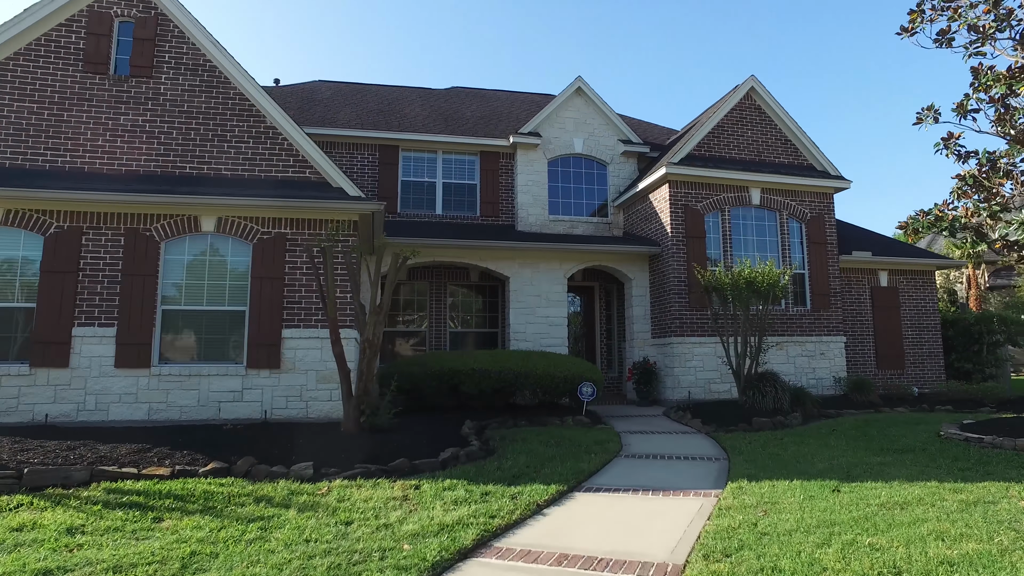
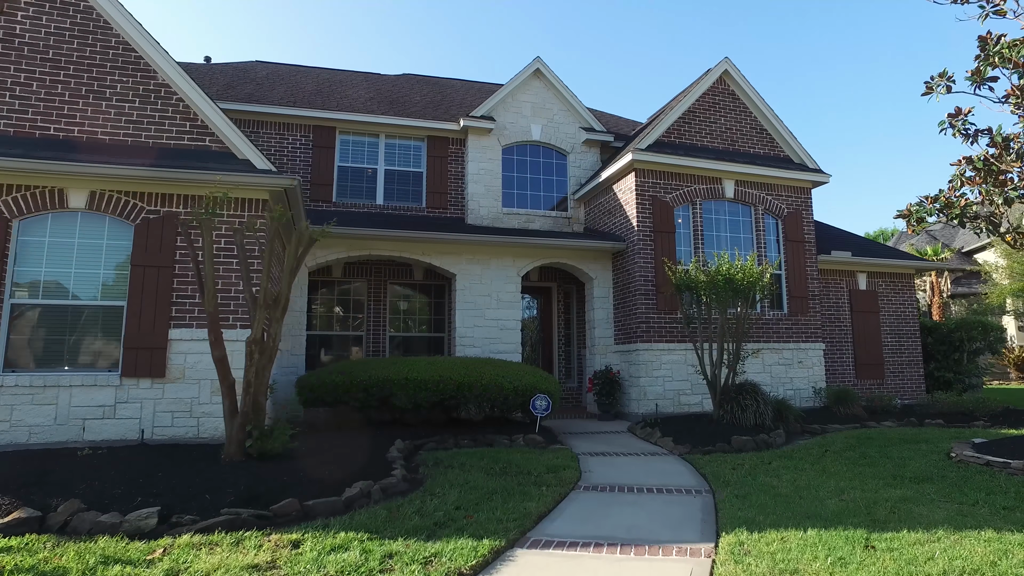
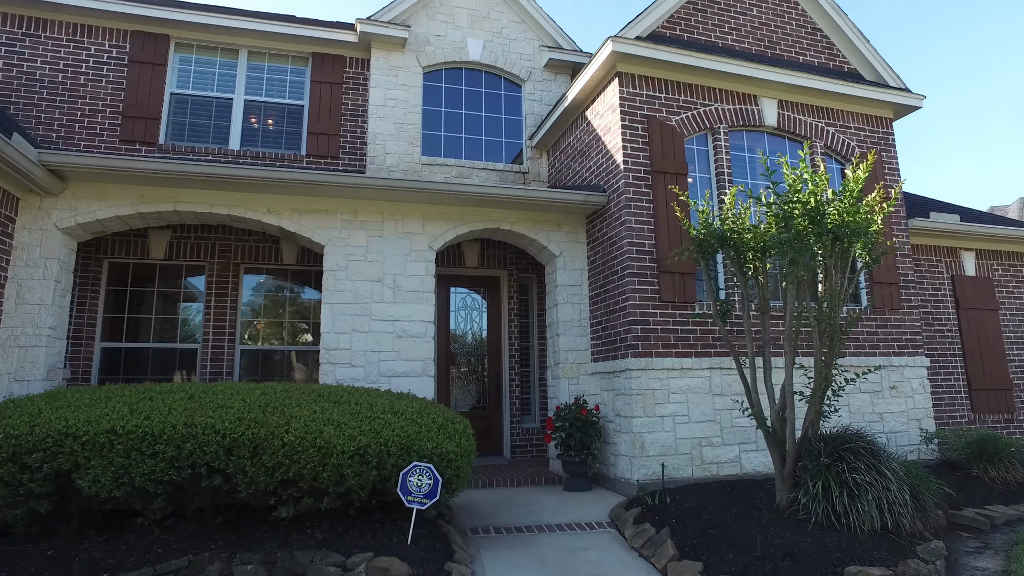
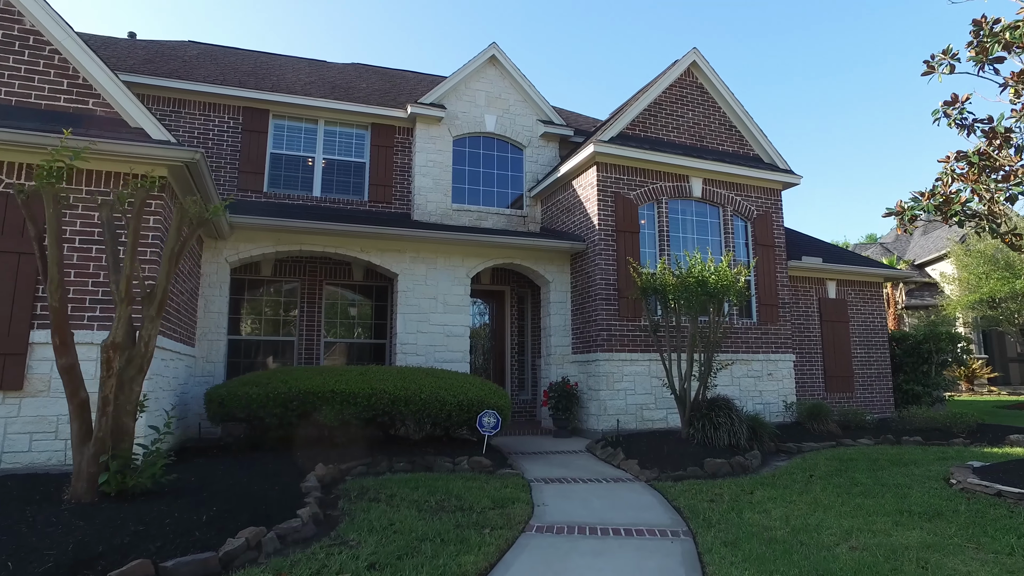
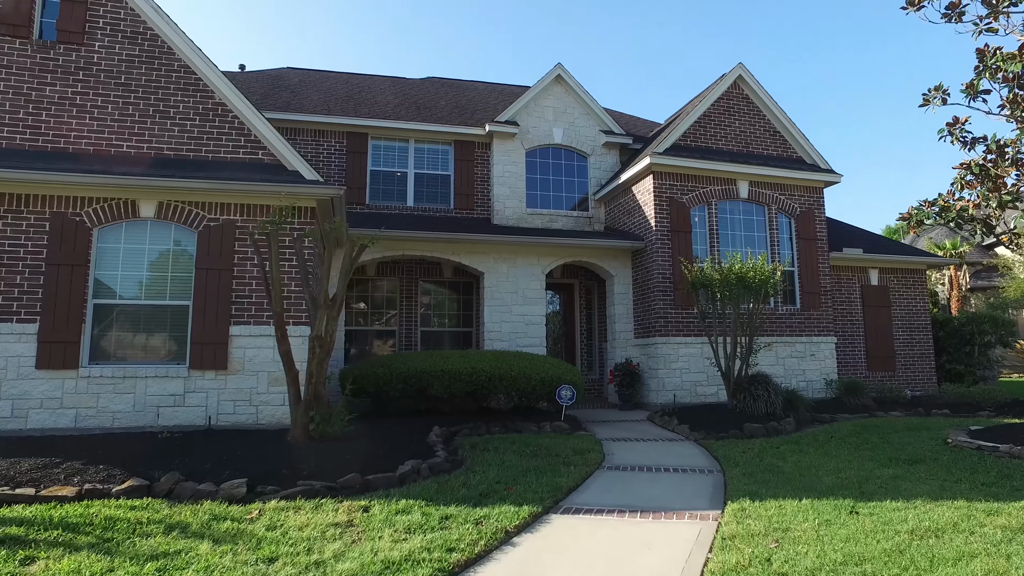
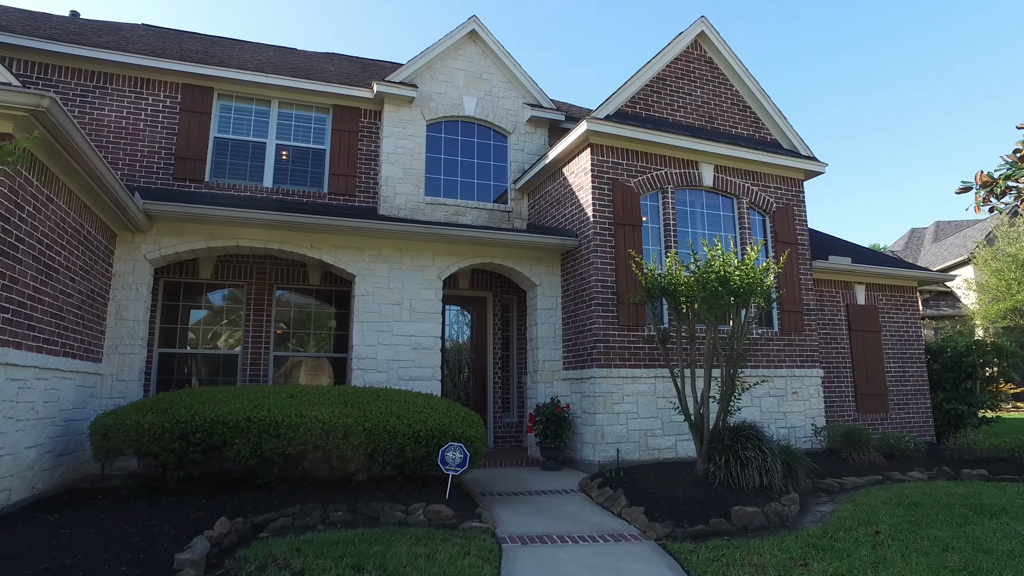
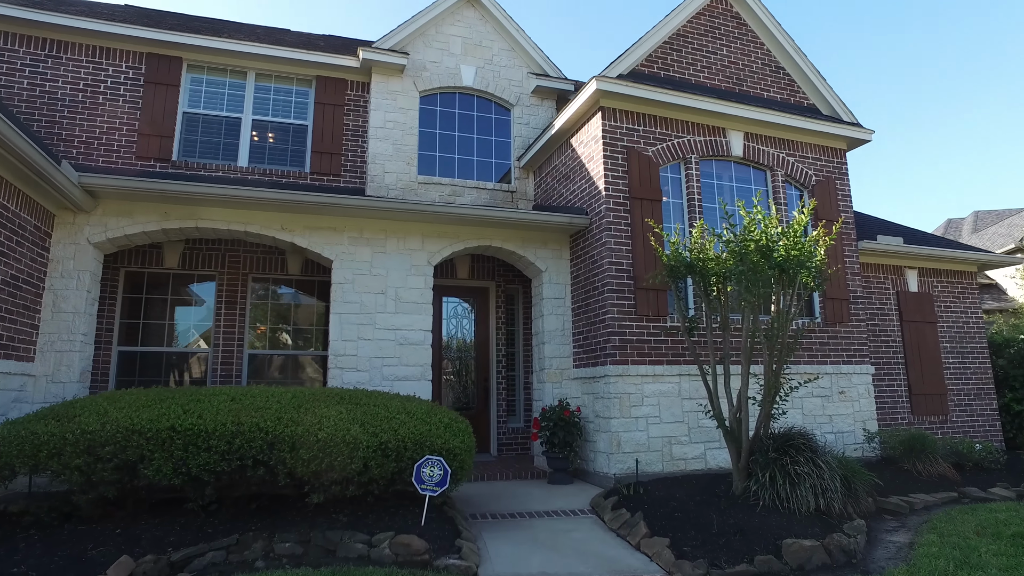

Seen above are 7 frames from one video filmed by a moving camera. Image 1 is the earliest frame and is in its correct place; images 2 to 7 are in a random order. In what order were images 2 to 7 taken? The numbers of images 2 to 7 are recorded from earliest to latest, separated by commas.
5, 2, 4, 6, 7, 3
